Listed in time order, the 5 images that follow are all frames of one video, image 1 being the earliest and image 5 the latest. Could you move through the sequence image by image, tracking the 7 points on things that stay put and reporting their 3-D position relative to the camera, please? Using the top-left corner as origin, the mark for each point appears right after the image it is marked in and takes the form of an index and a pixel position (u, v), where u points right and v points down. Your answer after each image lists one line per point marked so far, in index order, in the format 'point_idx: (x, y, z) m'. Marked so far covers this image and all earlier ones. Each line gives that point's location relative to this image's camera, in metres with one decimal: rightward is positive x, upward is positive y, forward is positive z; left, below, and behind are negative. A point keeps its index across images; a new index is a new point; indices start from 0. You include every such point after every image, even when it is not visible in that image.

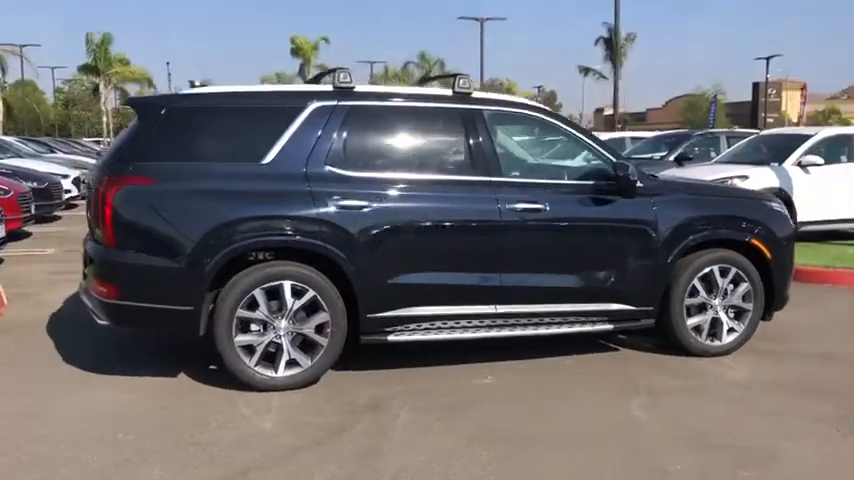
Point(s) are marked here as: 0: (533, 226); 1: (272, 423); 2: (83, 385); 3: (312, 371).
0: (+0.8, +0.1, +6.2) m
1: (-1.0, -1.2, +5.2) m
2: (-2.5, -1.1, +6.0) m
3: (-0.8, -0.9, +5.8) m
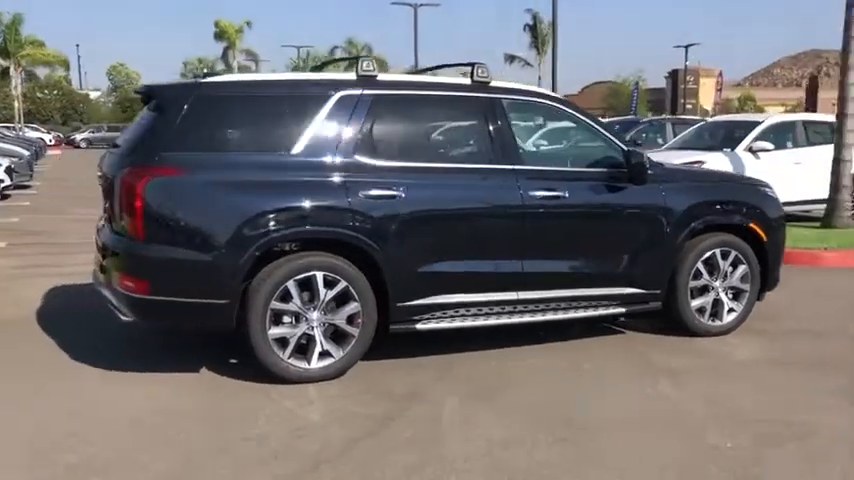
0: (+1.0, +0.2, +6.4) m
1: (-0.7, -1.1, +5.2) m
2: (-2.3, -1.0, +5.8) m
3: (-0.6, -0.9, +5.8) m
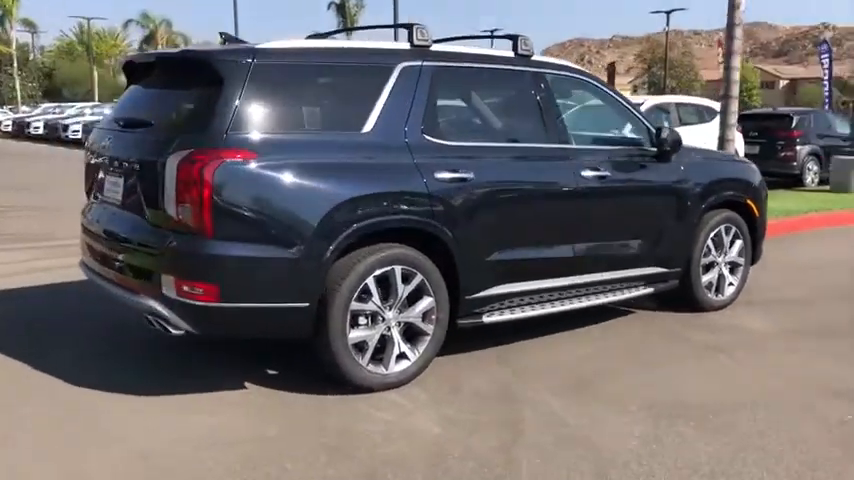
0: (+1.3, +0.4, +6.2) m
1: (0.0, -1.1, +4.6) m
2: (-1.7, -1.0, +4.8) m
3: (0.0, -0.8, +5.2) m
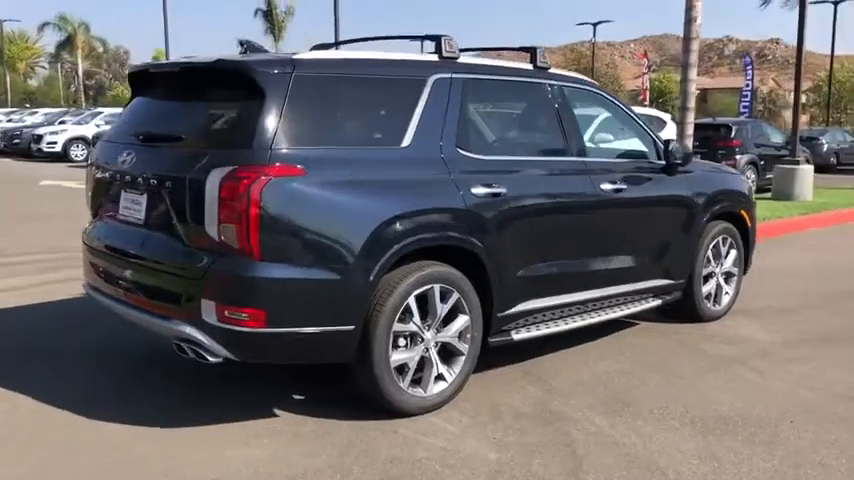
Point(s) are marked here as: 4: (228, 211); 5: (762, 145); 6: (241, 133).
0: (+1.4, +0.3, +6.1) m
1: (+0.3, -1.2, +4.5) m
2: (-1.4, -1.1, +4.5) m
3: (+0.2, -0.9, +5.1) m
4: (-1.1, +0.2, +4.3) m
5: (+8.3, +2.4, +20.0) m
6: (-1.0, +0.6, +4.4) m
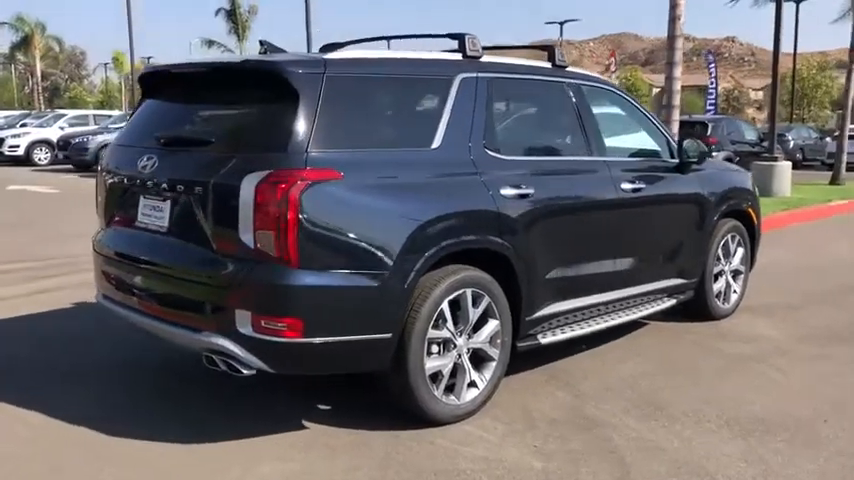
0: (+1.6, +0.3, +6.1) m
1: (+0.6, -1.2, +4.3) m
2: (-1.2, -1.2, +4.3) m
3: (+0.4, -0.9, +5.0) m
4: (-0.8, +0.1, +4.1) m
5: (+7.8, +2.5, +20.2) m
6: (-0.8, +0.6, +4.3) m
